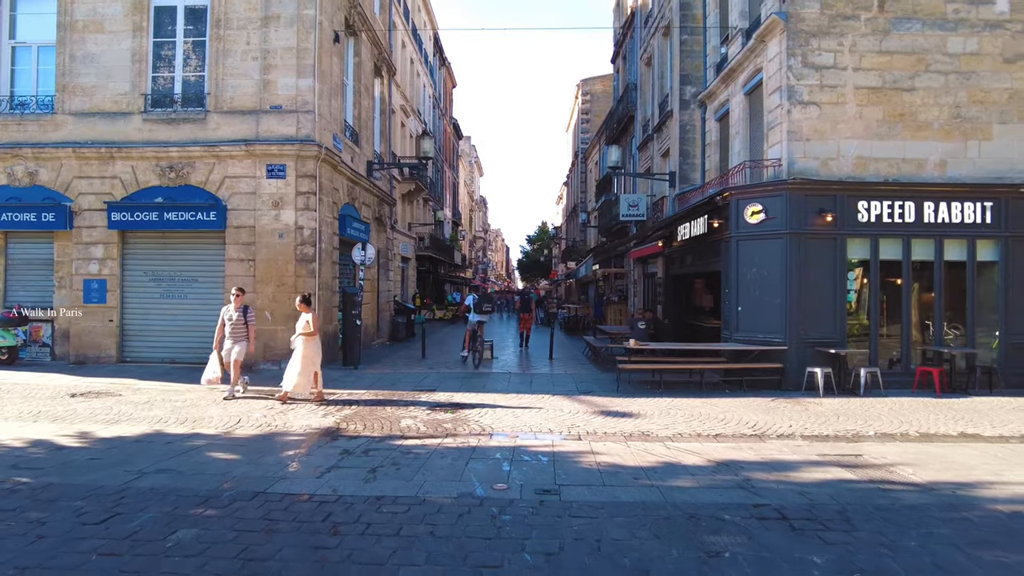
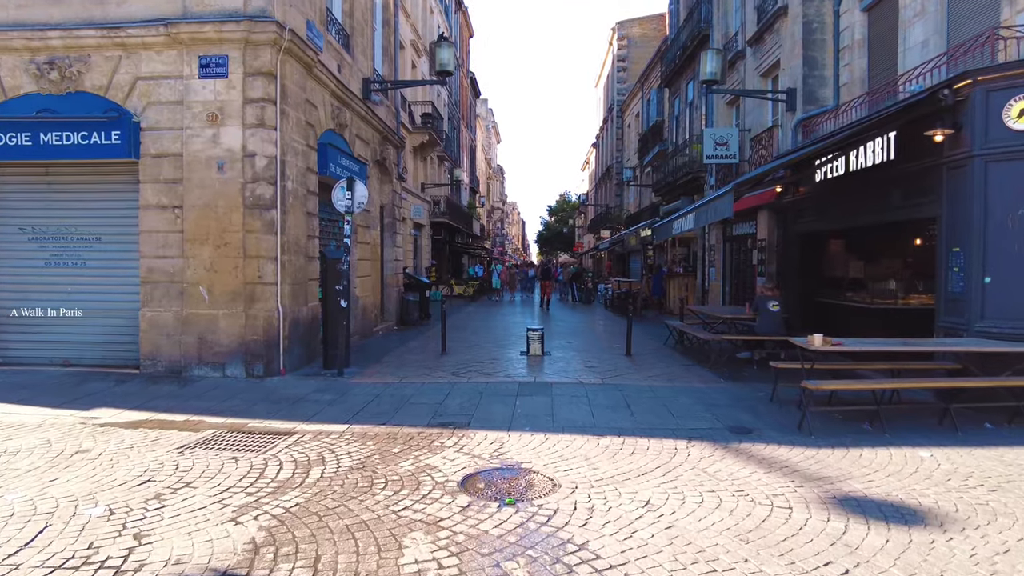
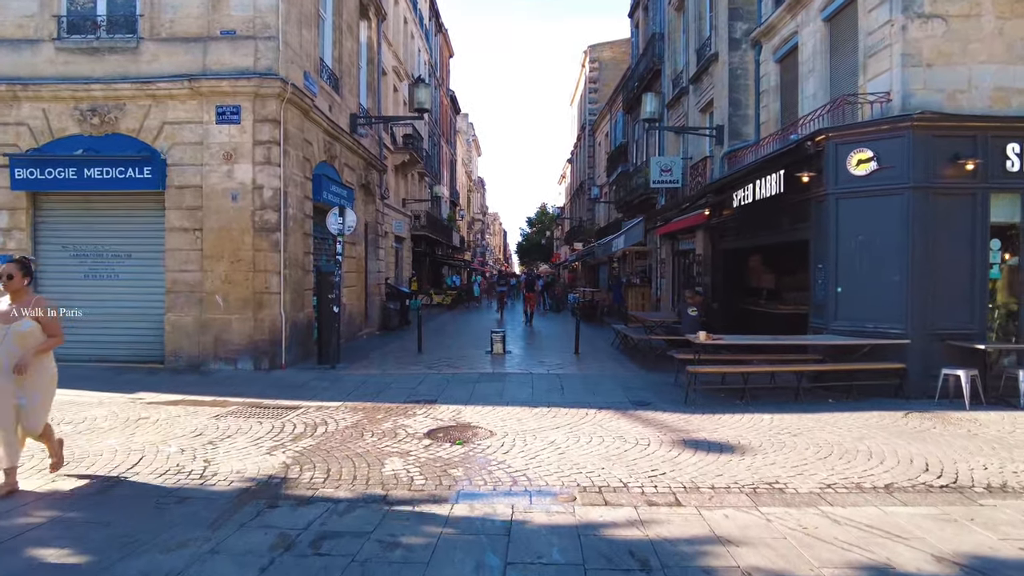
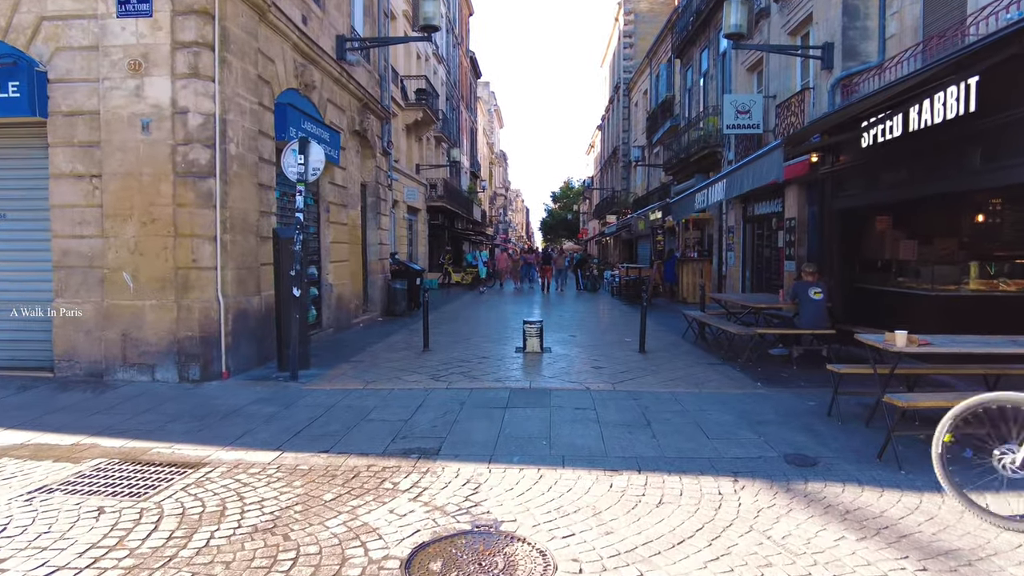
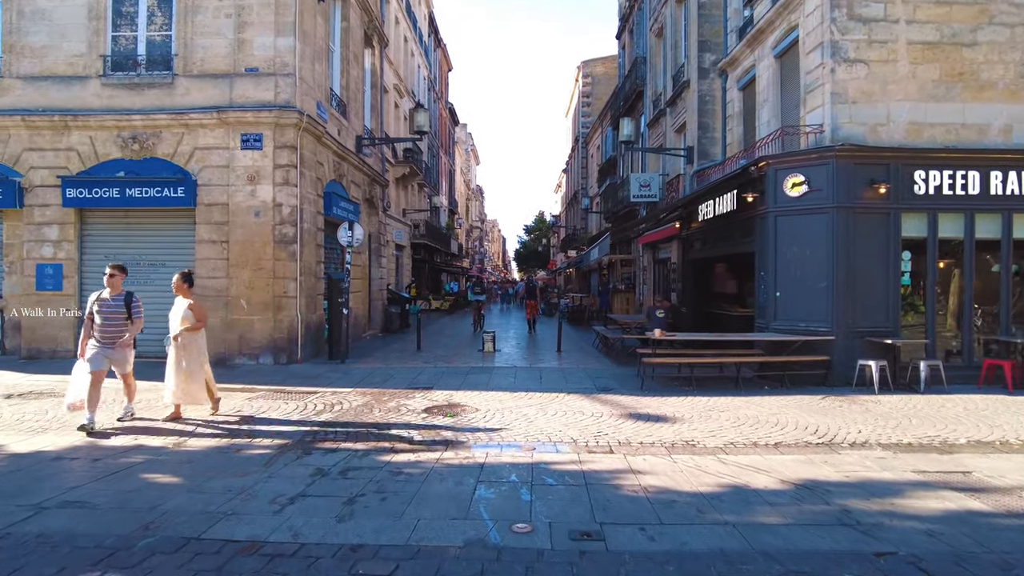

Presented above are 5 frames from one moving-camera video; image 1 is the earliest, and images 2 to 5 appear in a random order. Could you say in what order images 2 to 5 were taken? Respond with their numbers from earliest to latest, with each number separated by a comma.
5, 3, 2, 4
